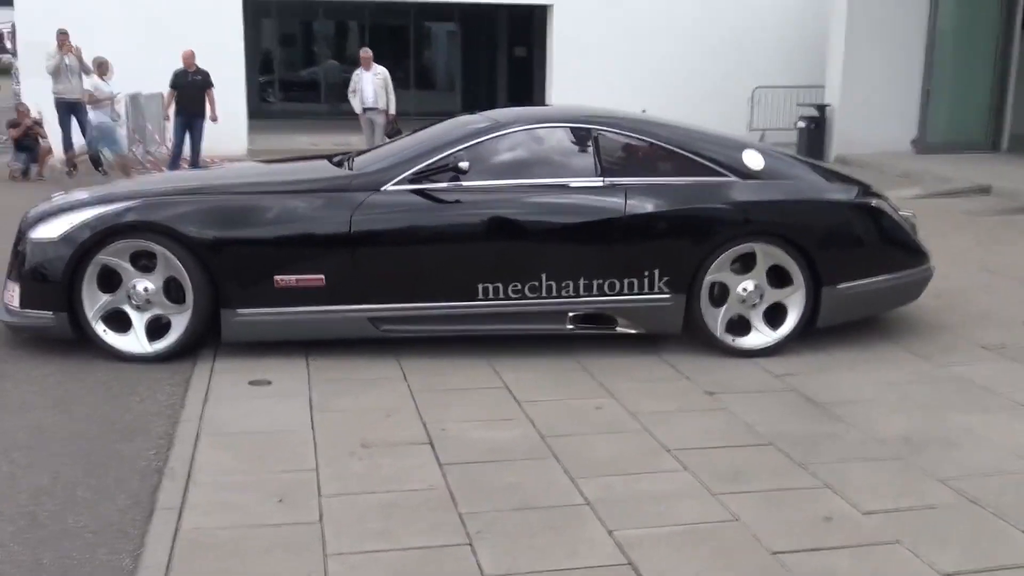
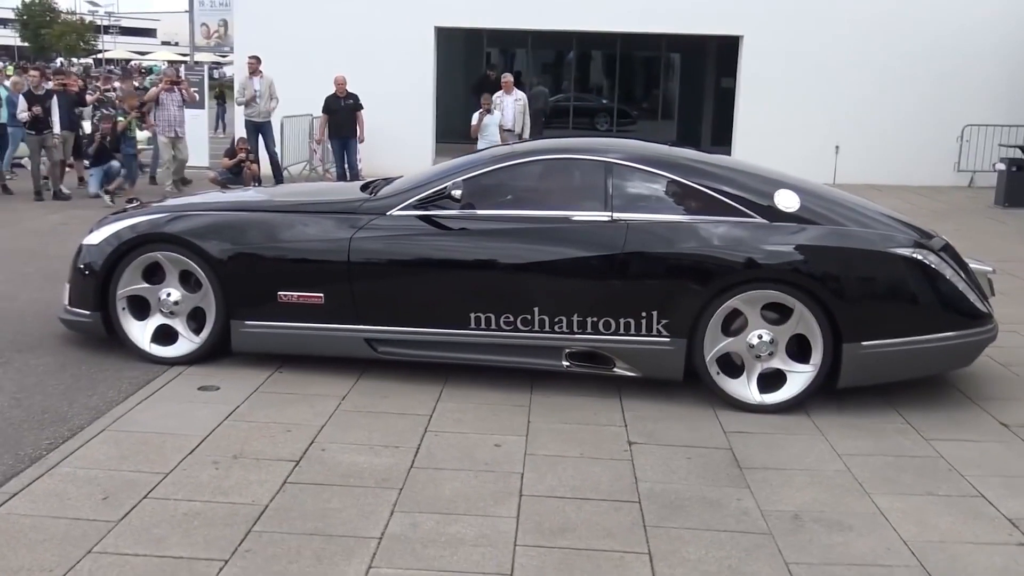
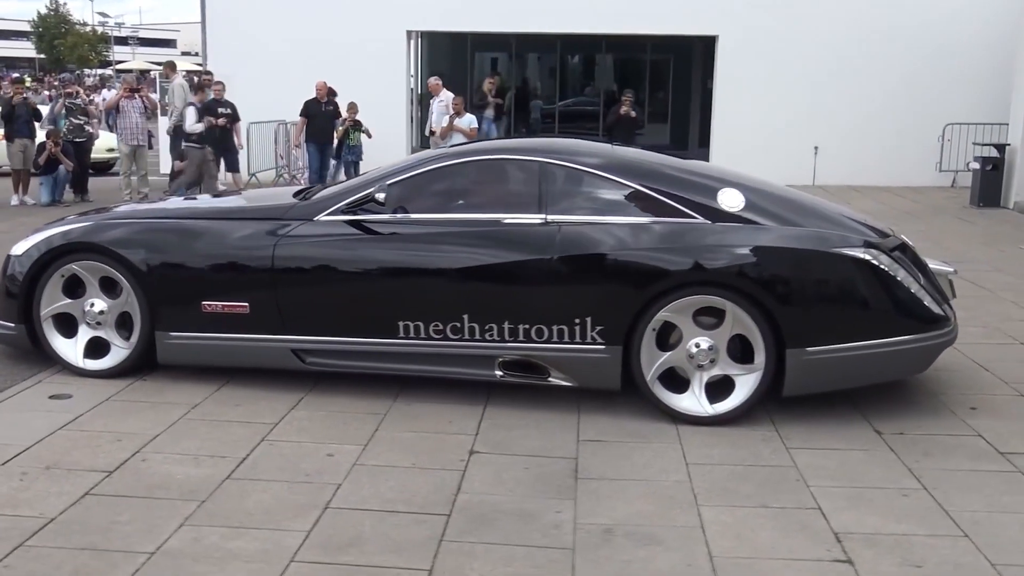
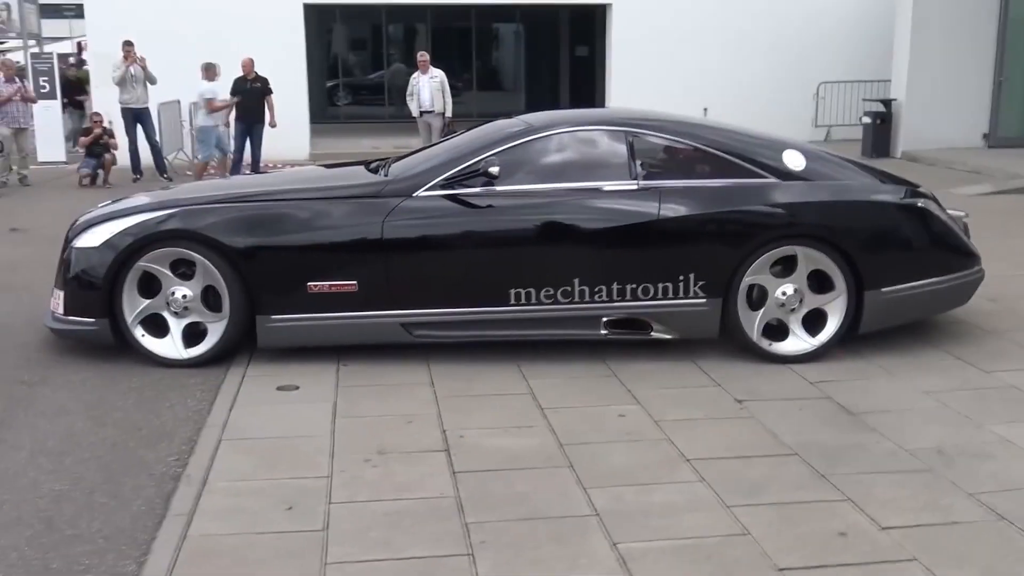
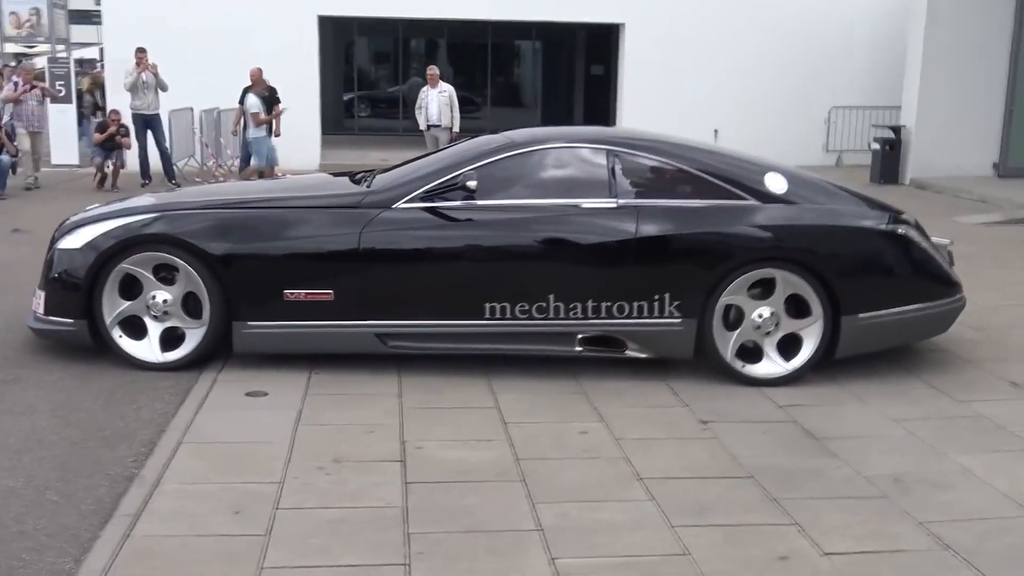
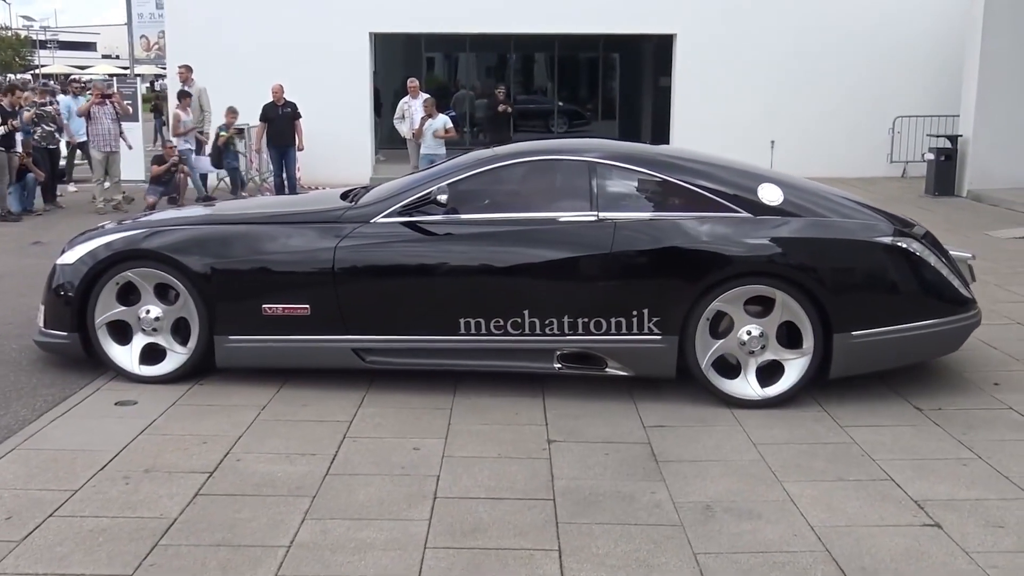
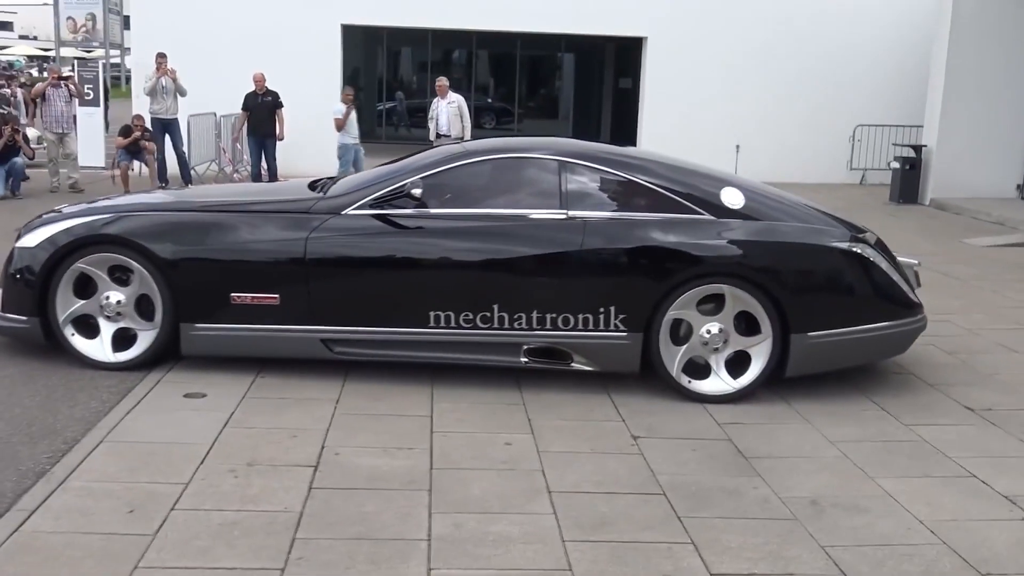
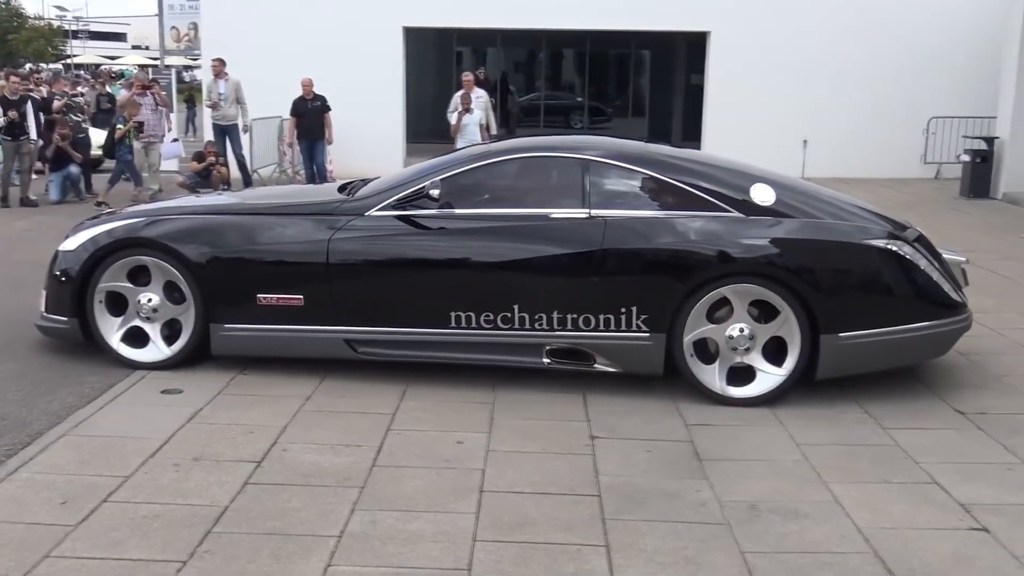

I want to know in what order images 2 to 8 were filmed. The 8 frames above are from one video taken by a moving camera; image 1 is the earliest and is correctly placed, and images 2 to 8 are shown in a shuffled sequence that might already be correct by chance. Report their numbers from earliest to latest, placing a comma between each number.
4, 5, 7, 2, 8, 6, 3
